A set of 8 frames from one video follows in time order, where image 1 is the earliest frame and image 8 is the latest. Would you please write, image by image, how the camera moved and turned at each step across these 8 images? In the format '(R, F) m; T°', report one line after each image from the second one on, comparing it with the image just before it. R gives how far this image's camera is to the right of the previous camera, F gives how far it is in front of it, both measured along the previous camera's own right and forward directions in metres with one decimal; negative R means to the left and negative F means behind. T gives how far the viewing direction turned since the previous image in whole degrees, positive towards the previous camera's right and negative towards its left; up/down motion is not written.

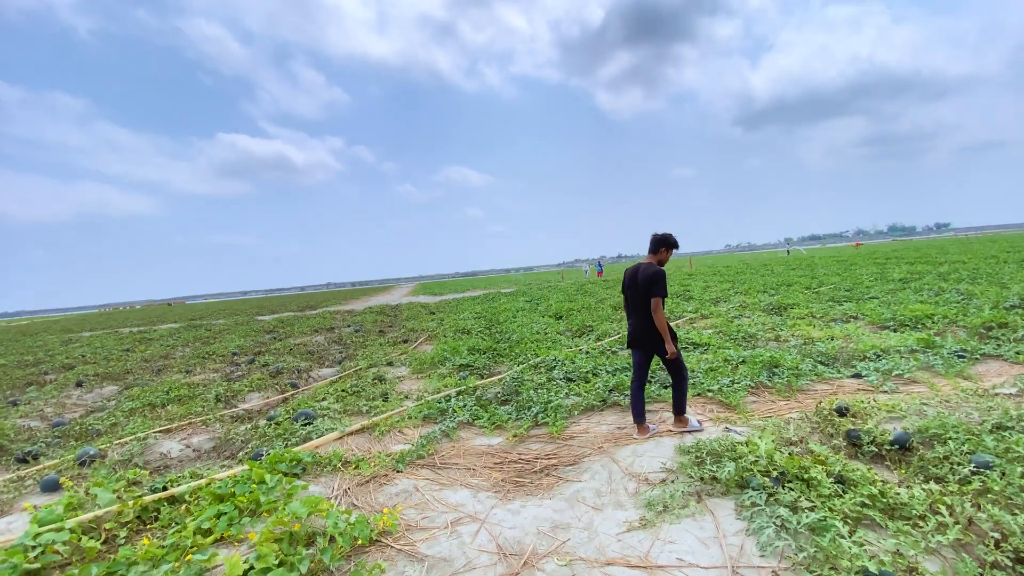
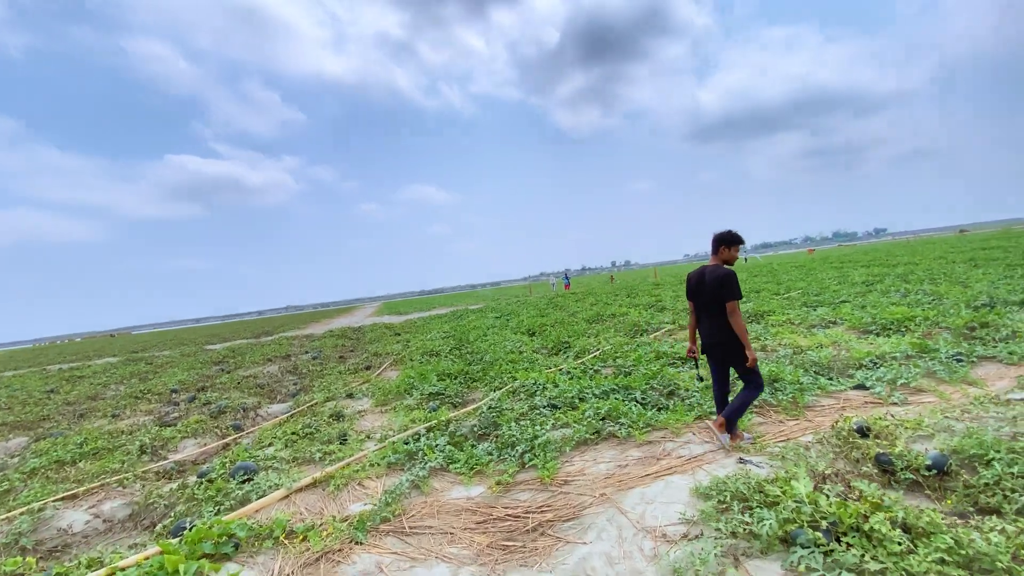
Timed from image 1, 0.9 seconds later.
(-0.1, +0.7) m; +4°
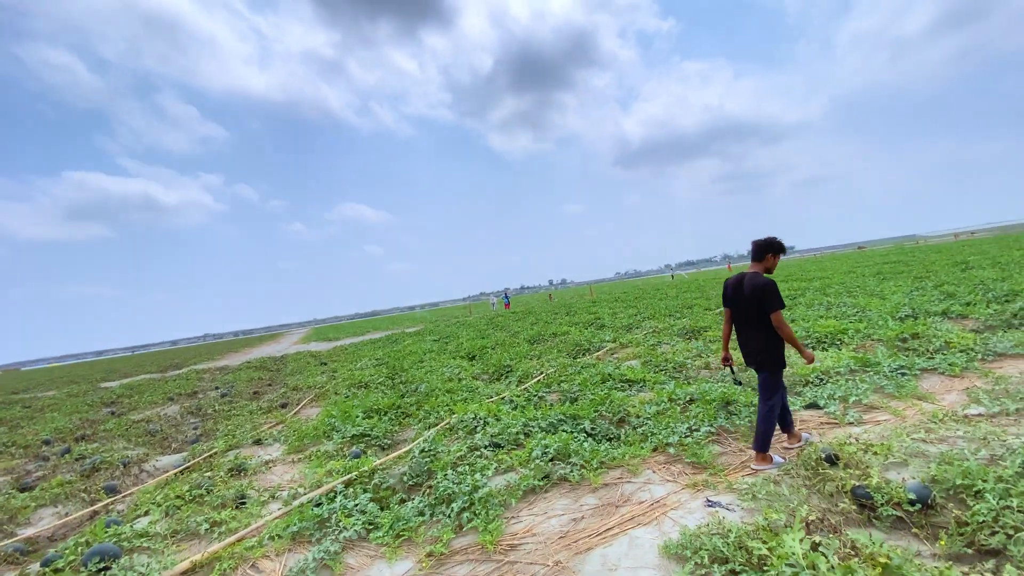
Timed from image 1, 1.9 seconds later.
(+0.1, +0.6) m; +7°
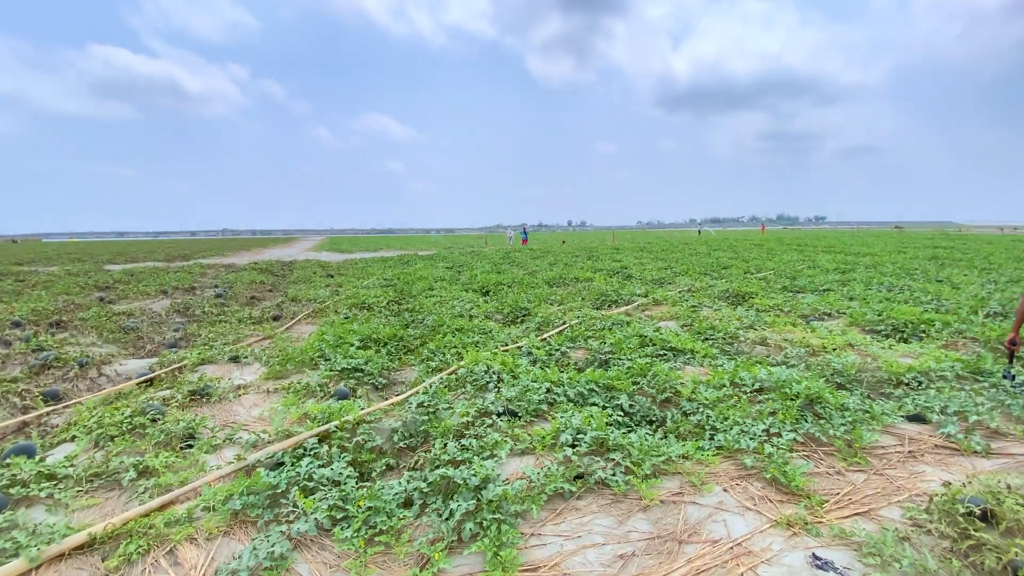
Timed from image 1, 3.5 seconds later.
(-0.2, +1.2) m; -1°
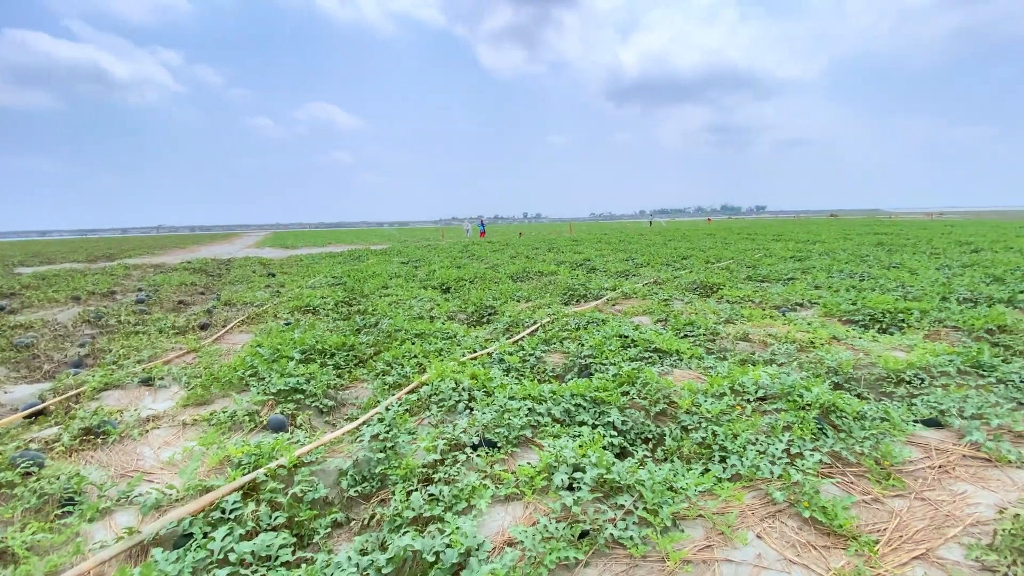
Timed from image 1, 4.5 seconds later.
(-0.1, +0.7) m; +5°
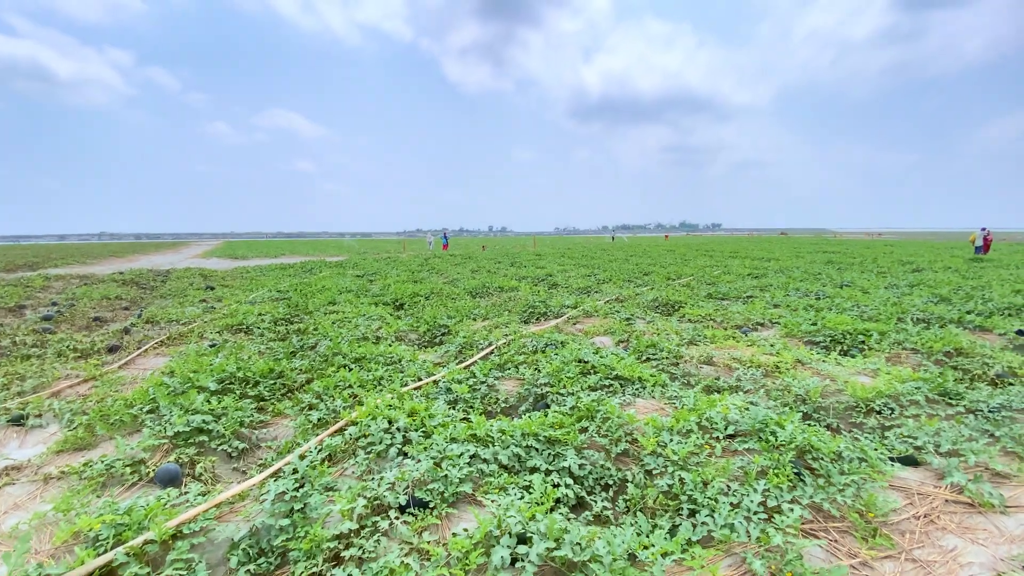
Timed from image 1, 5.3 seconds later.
(+0.1, +0.5) m; +4°
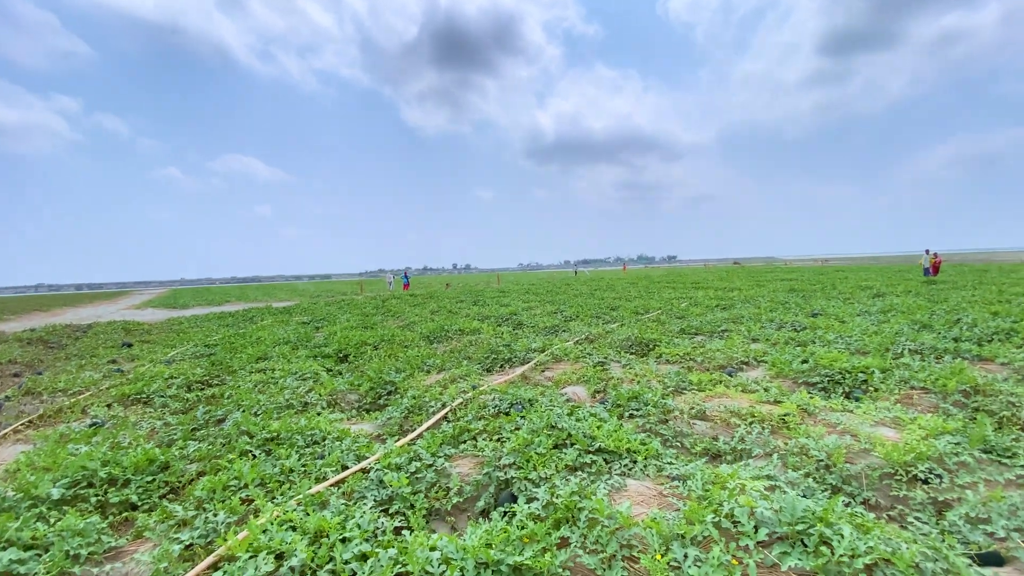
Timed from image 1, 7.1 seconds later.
(+0.1, +1.0) m; +4°
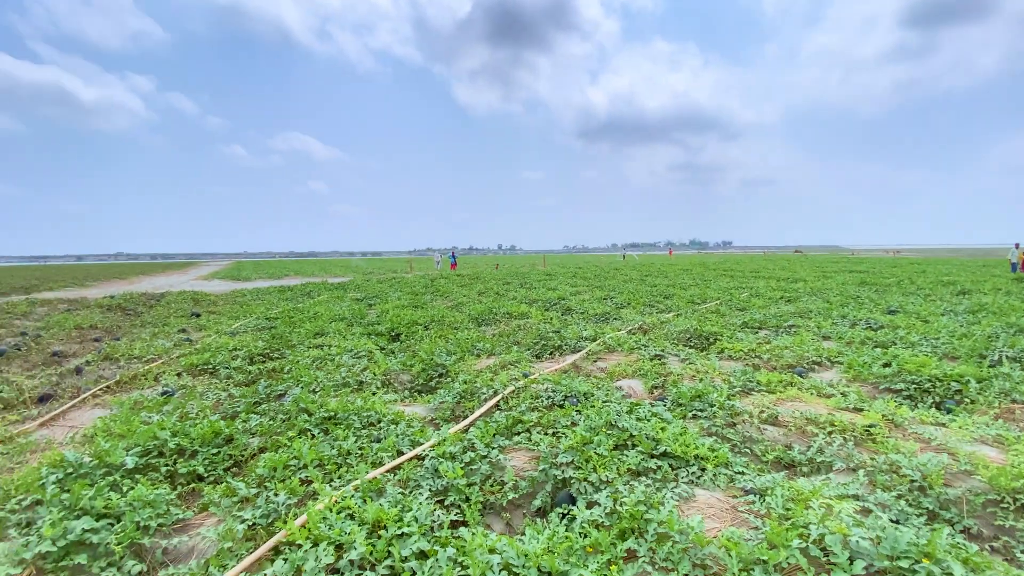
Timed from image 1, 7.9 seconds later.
(-0.1, +0.2) m; -5°
